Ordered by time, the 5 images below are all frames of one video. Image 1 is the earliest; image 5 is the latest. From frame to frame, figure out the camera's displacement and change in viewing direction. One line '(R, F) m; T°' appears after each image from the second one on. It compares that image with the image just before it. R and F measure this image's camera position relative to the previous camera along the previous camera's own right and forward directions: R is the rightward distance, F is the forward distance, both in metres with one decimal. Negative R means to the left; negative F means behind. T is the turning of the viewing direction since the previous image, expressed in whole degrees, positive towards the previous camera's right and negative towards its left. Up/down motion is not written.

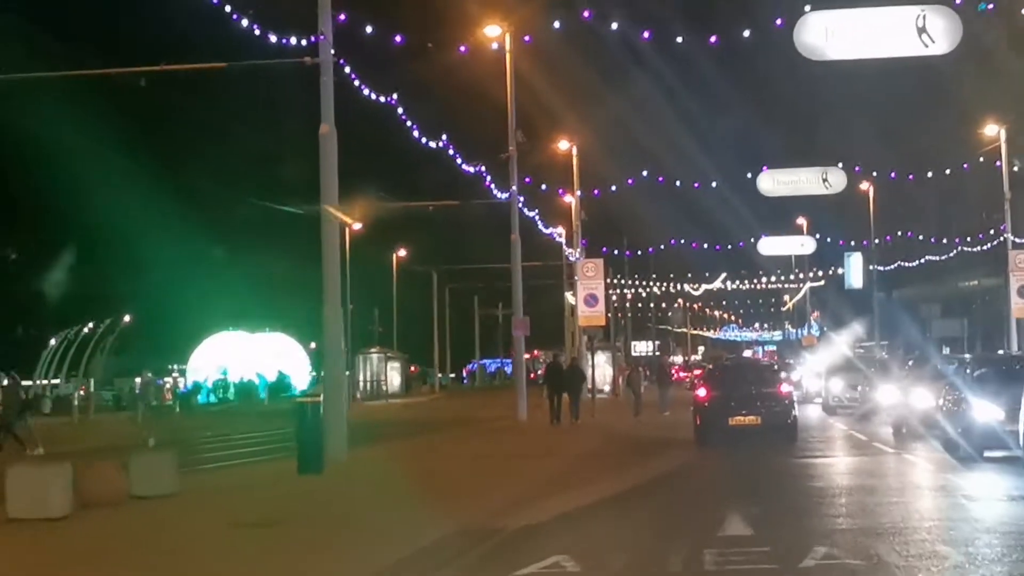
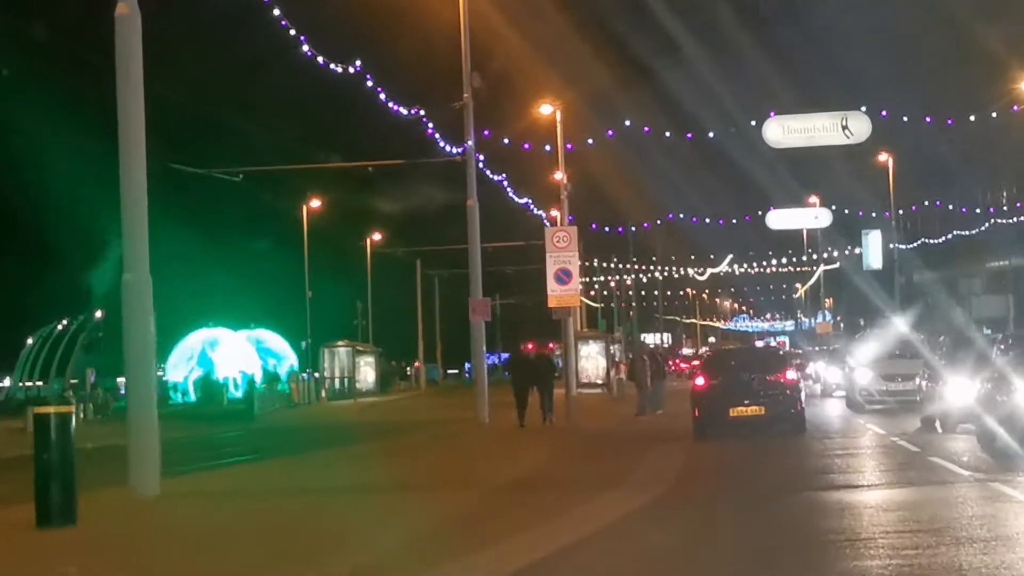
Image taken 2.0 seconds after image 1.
(+0.6, +4.8) m; 0°
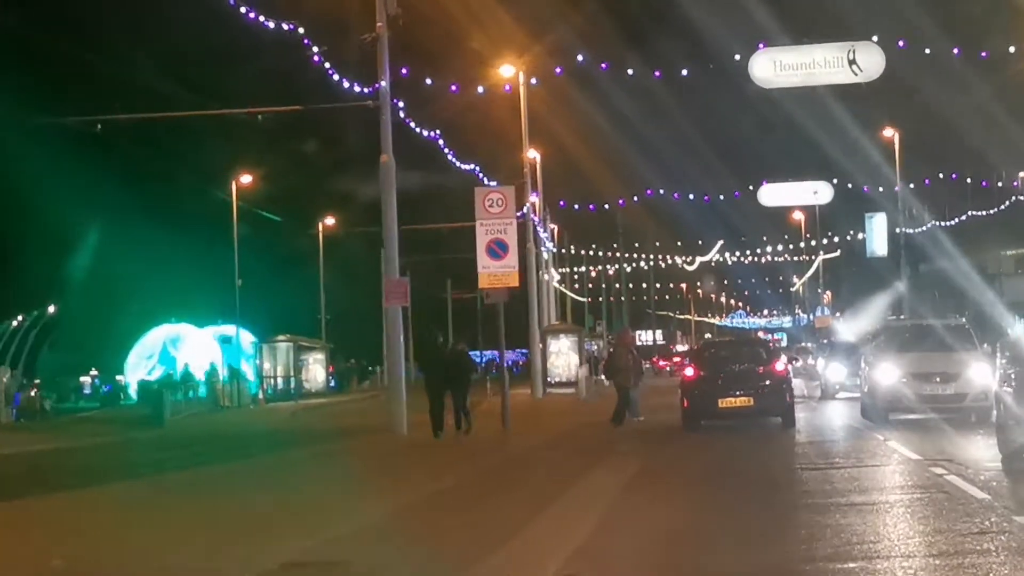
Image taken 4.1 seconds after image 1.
(+0.7, +4.7) m; 0°
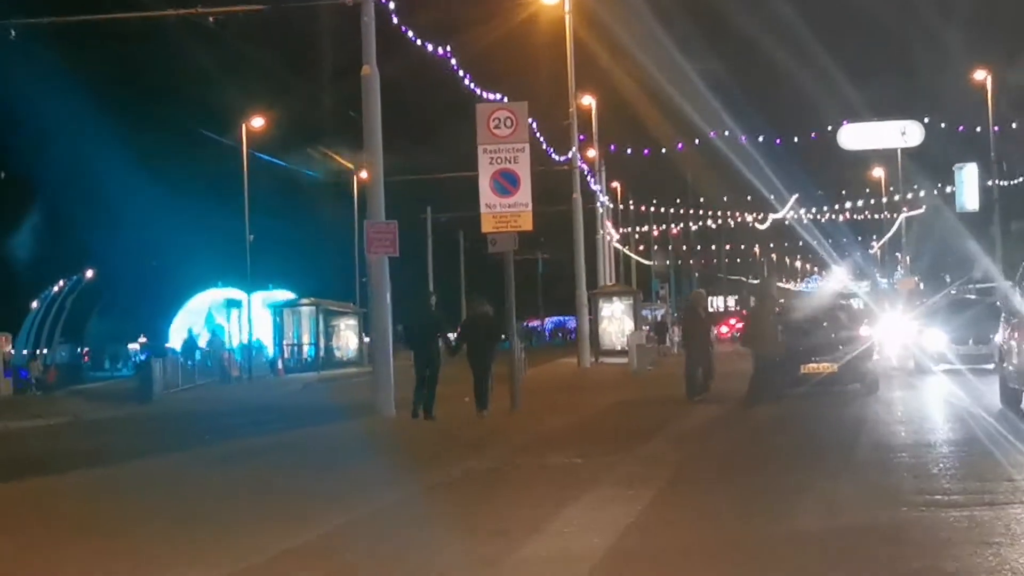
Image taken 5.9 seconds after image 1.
(+0.4, +3.9) m; -2°
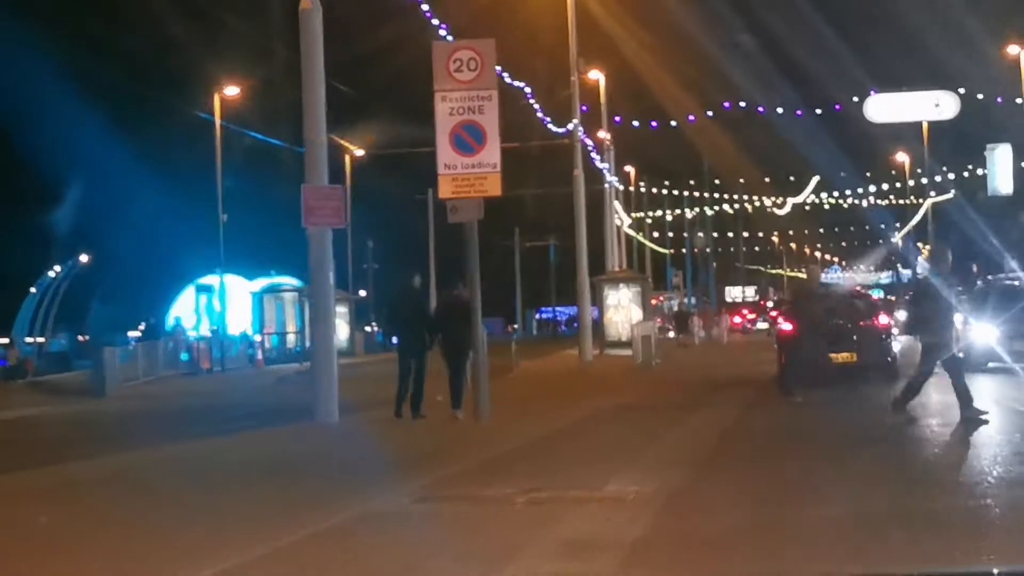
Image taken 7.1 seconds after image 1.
(+0.3, +2.5) m; 0°
